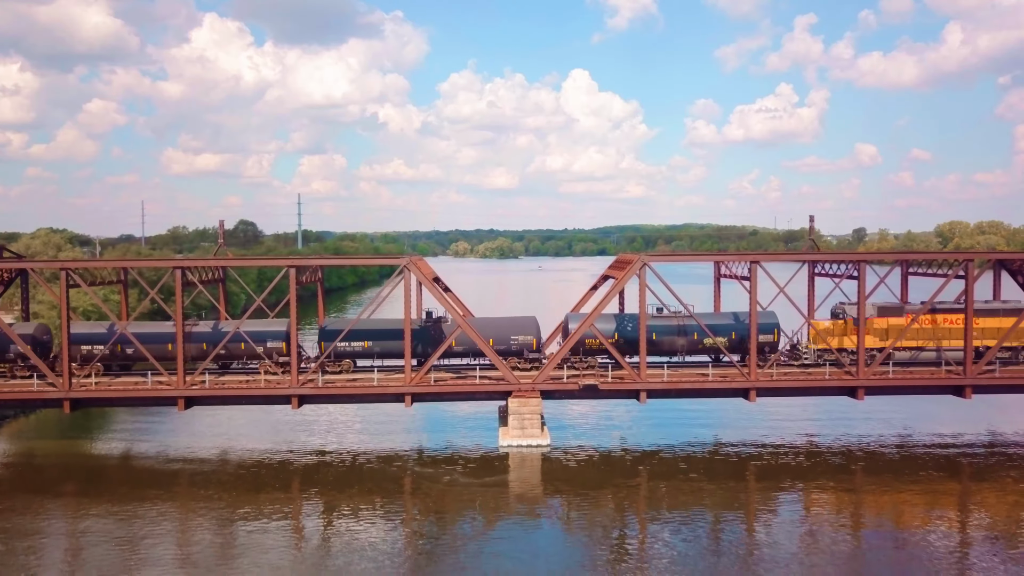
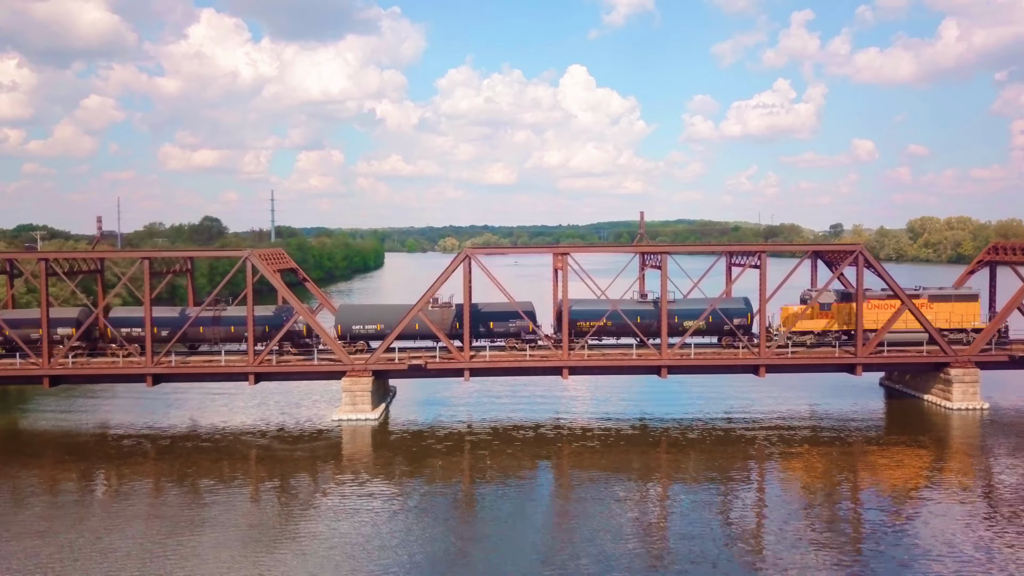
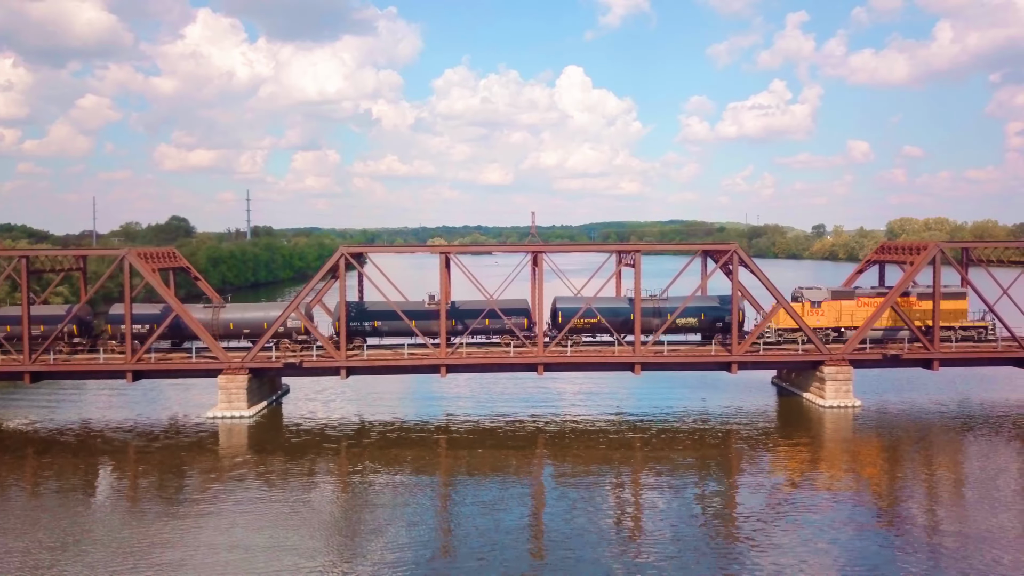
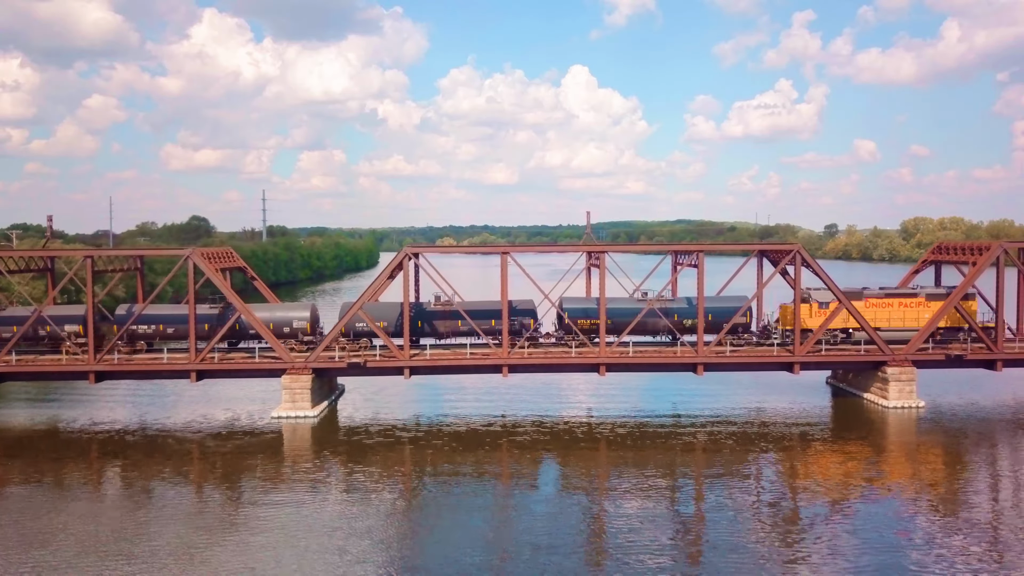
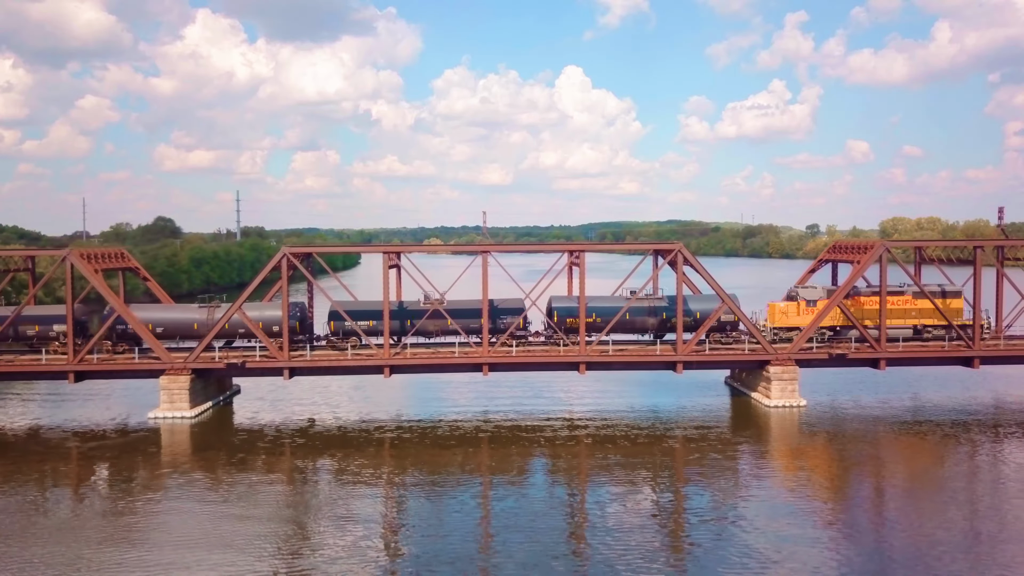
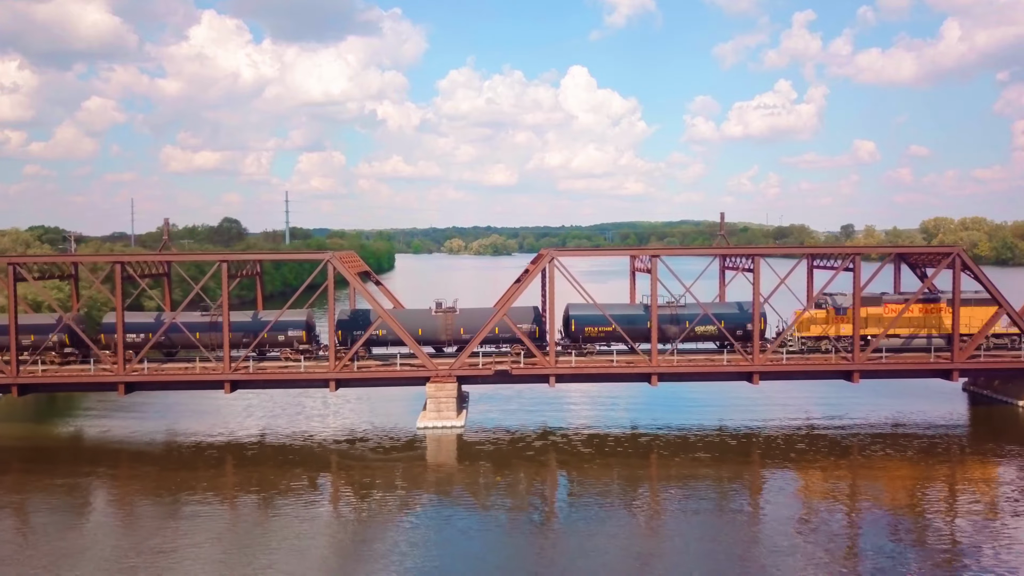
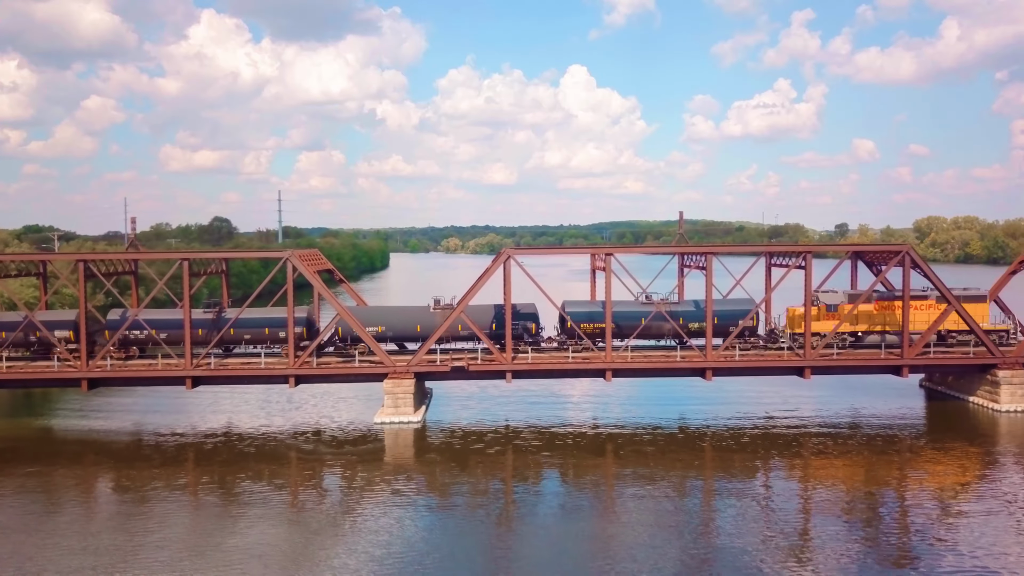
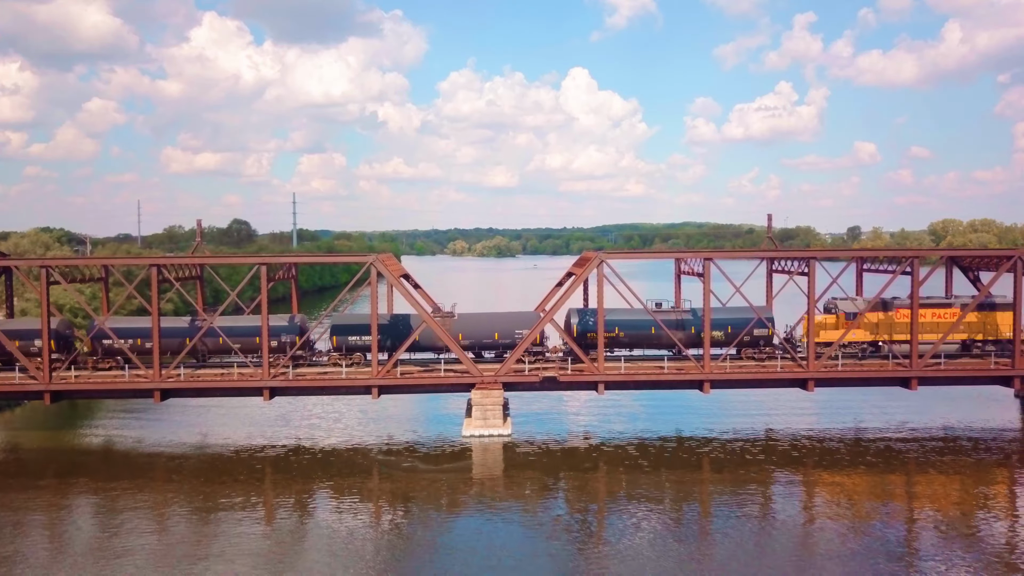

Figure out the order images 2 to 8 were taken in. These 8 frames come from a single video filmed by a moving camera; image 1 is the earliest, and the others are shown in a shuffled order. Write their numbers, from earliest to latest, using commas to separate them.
8, 6, 7, 2, 4, 3, 5
